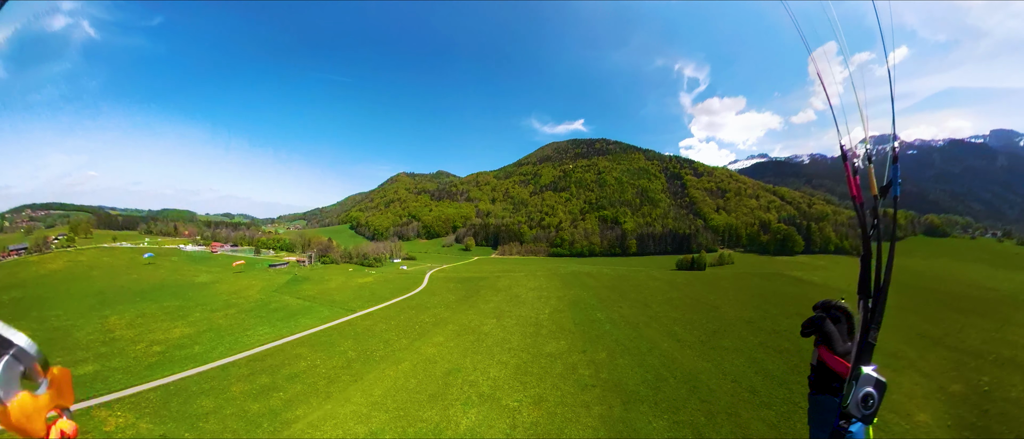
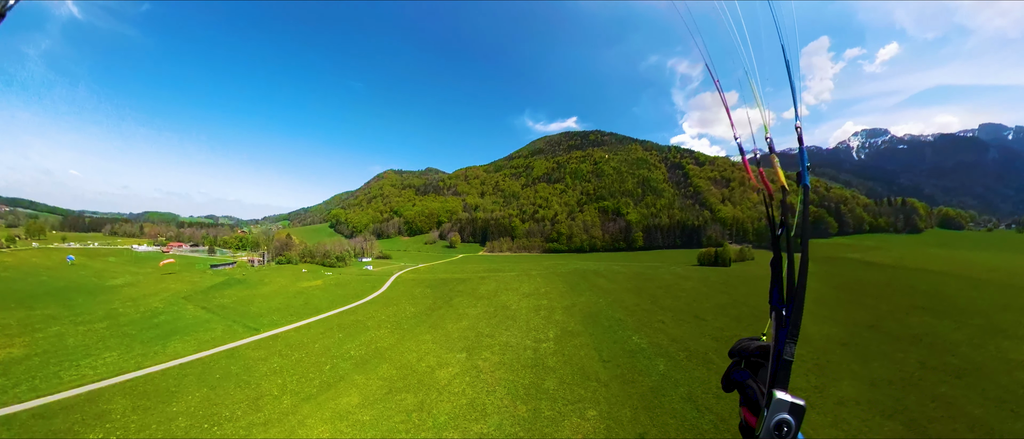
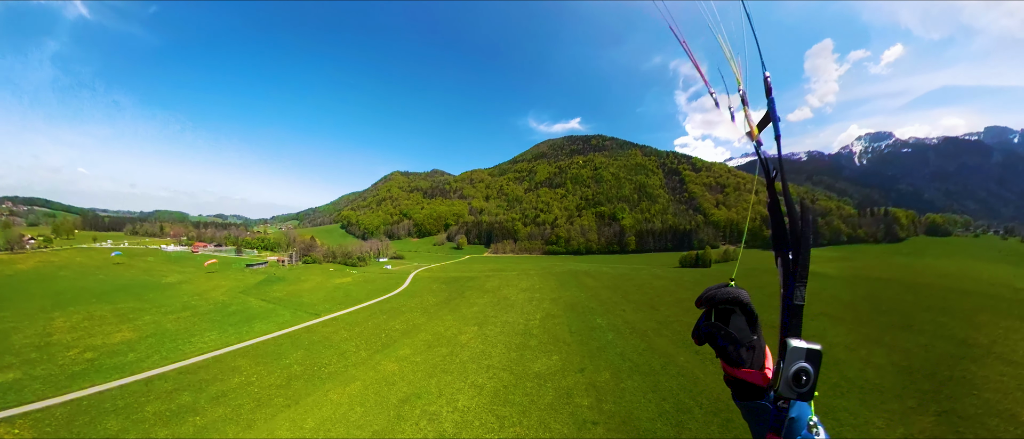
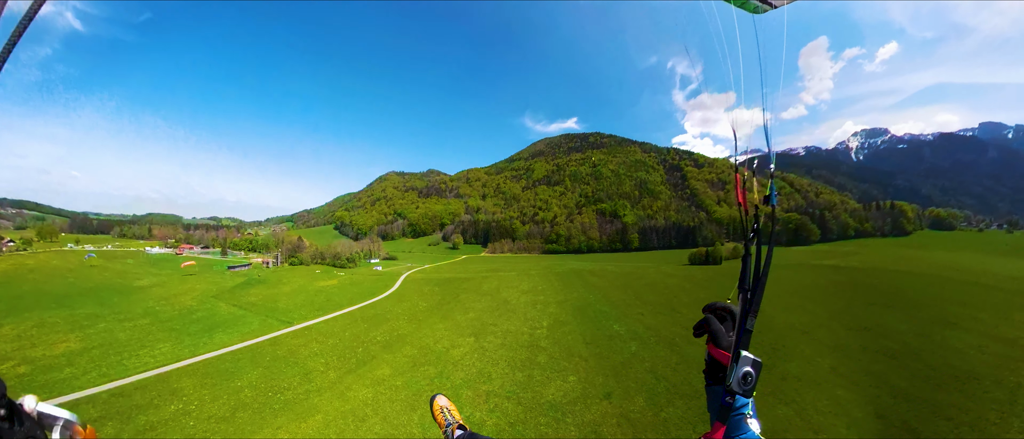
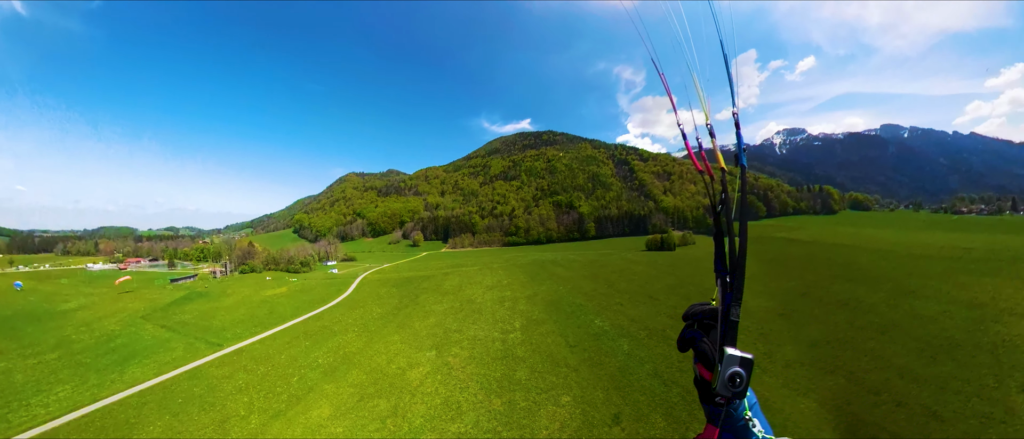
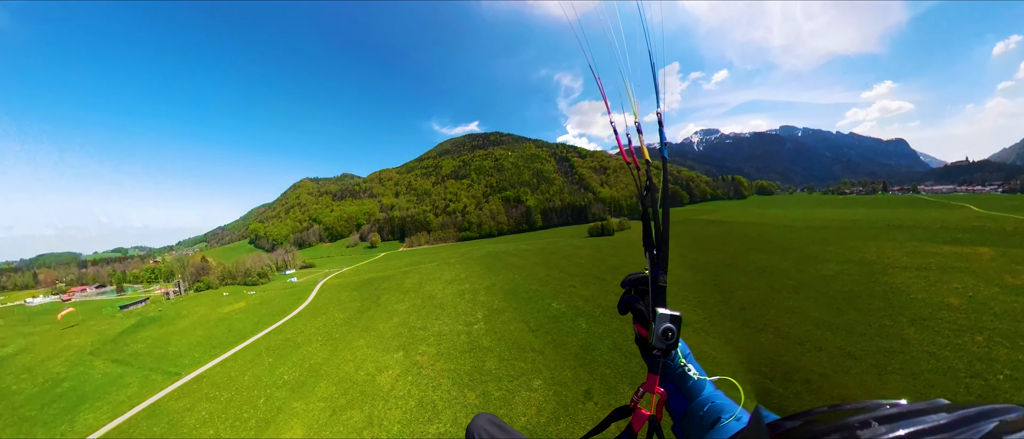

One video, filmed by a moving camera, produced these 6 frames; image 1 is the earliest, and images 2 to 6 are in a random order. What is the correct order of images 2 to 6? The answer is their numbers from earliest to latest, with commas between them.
3, 4, 2, 5, 6
